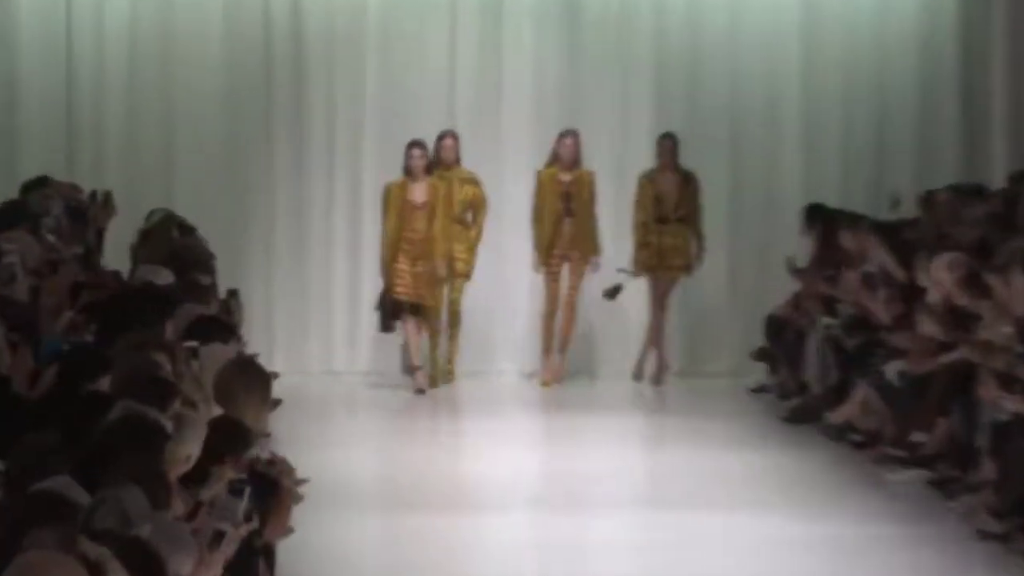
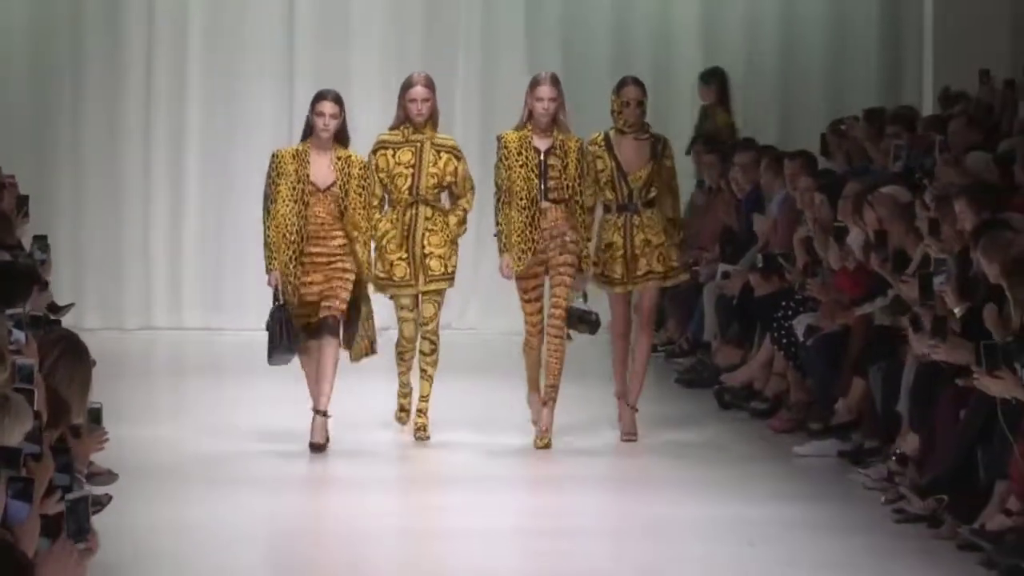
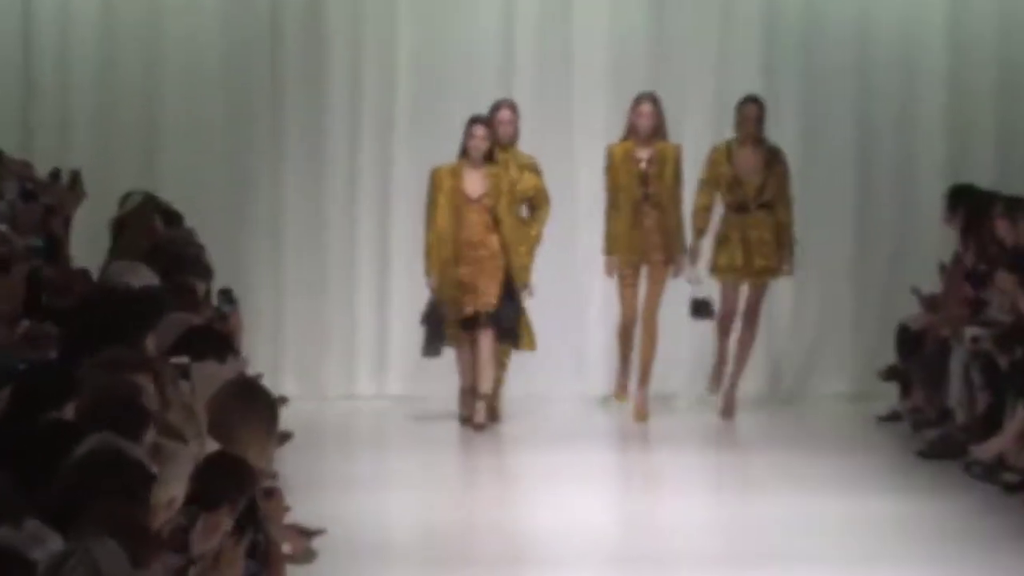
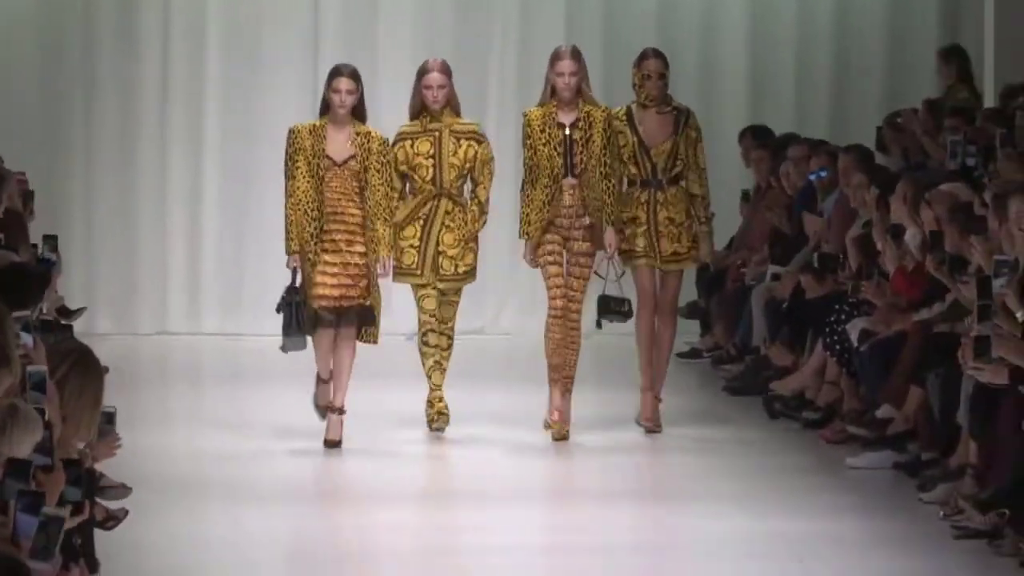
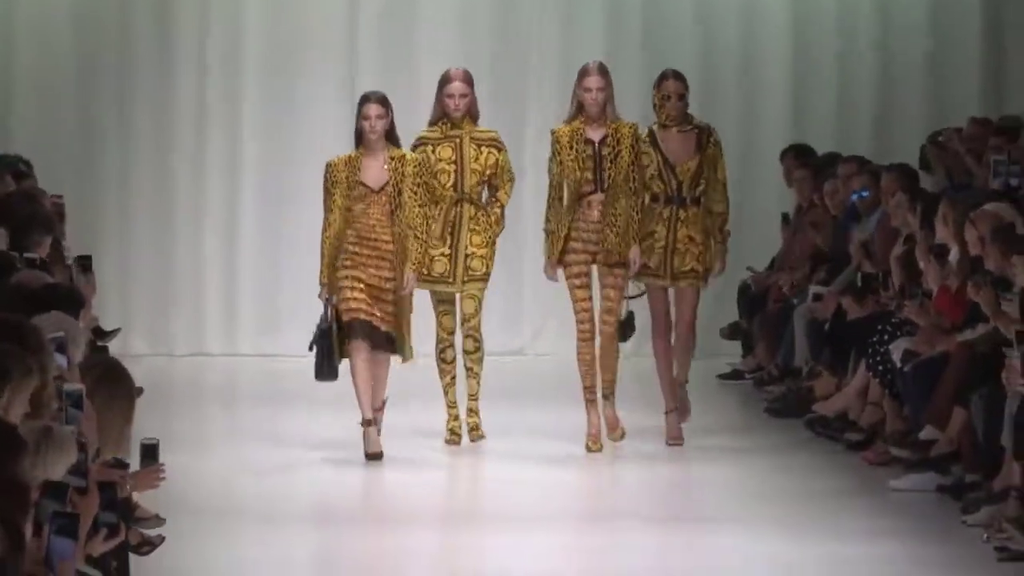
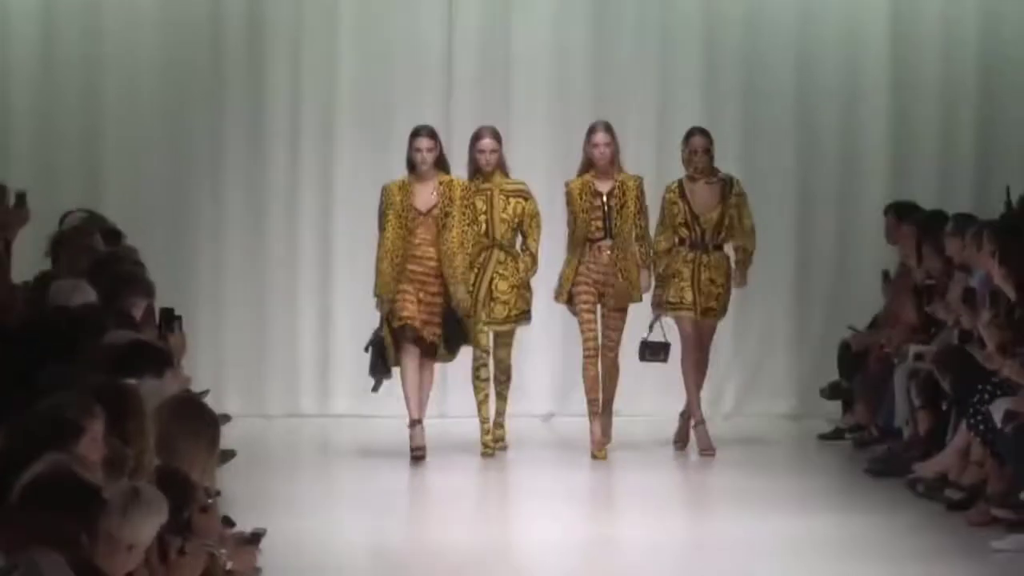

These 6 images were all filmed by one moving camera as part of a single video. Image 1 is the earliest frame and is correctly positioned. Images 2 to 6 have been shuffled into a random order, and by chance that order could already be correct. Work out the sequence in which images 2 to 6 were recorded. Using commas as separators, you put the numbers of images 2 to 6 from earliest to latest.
3, 6, 5, 4, 2
